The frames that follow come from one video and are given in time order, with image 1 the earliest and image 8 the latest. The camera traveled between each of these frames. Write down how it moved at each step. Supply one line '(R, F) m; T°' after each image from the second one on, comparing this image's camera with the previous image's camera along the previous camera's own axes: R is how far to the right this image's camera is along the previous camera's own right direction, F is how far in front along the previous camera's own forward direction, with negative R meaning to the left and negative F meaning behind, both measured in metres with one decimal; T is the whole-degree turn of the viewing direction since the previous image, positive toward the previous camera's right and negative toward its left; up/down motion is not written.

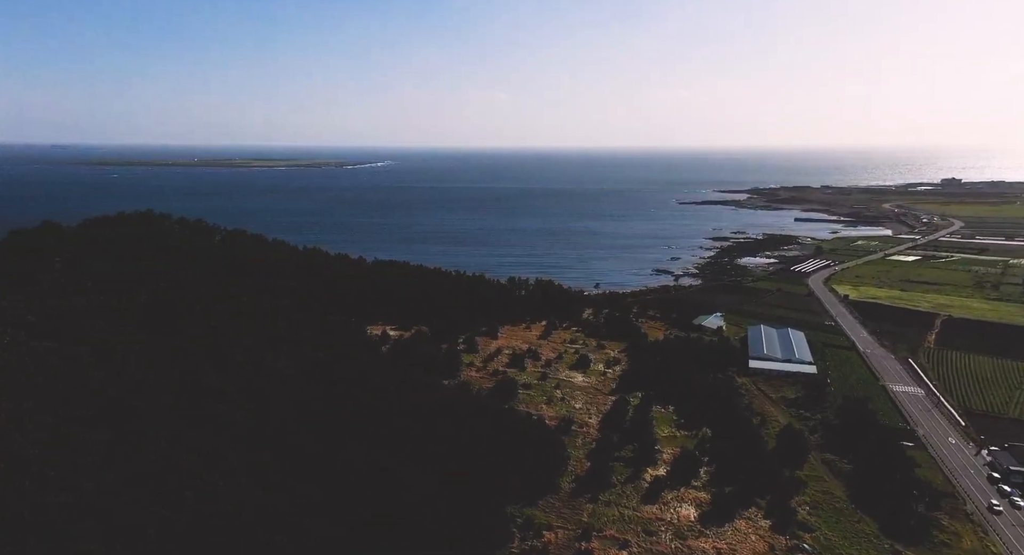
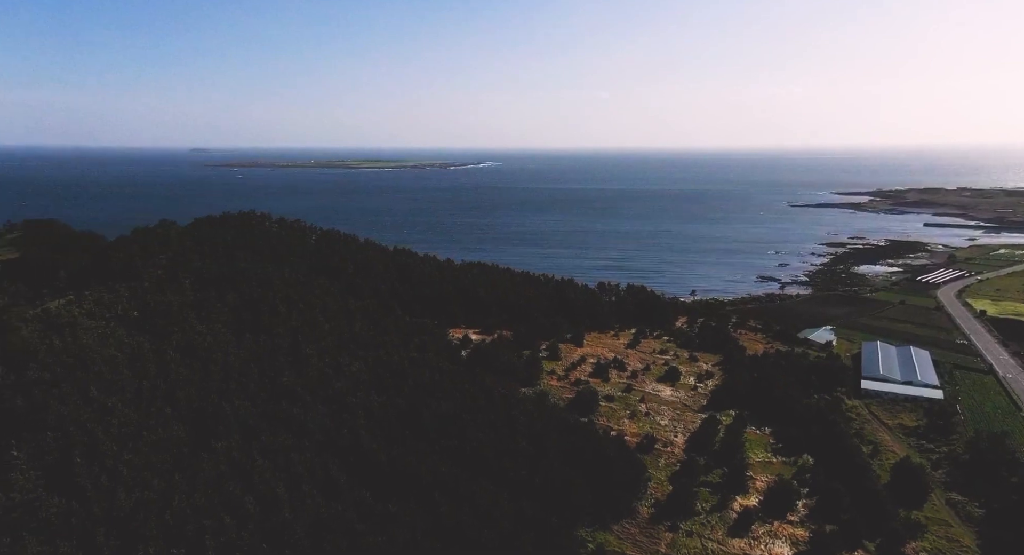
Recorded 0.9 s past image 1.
(+1.1, +1.5) m; -9°
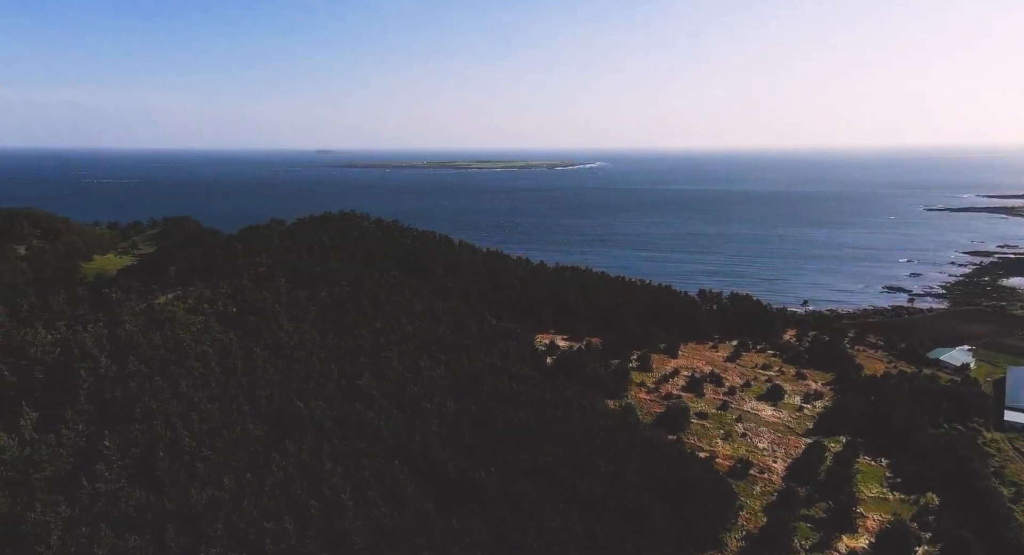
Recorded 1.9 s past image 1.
(+1.3, +1.3) m; -10°
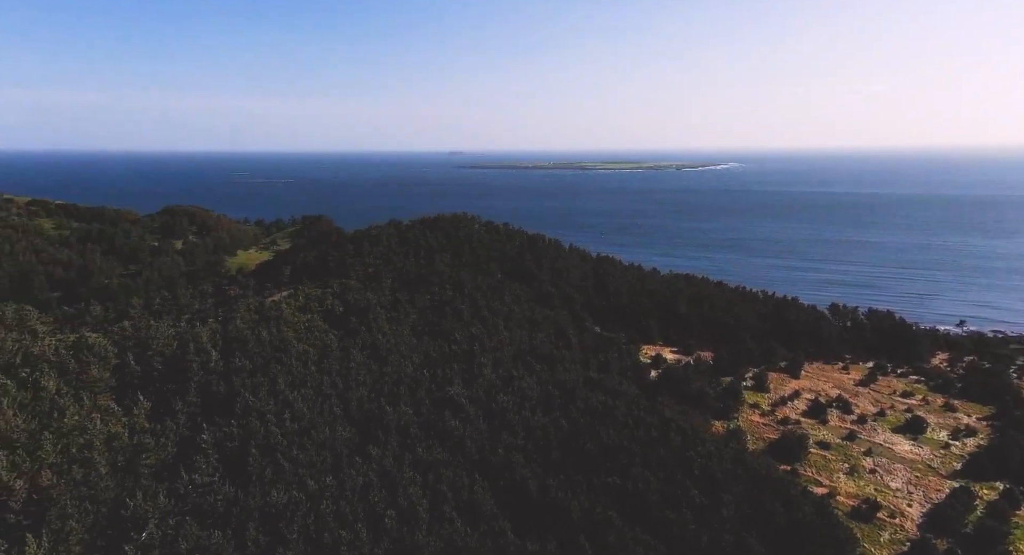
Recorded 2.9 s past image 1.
(+1.4, +1.3) m; -11°
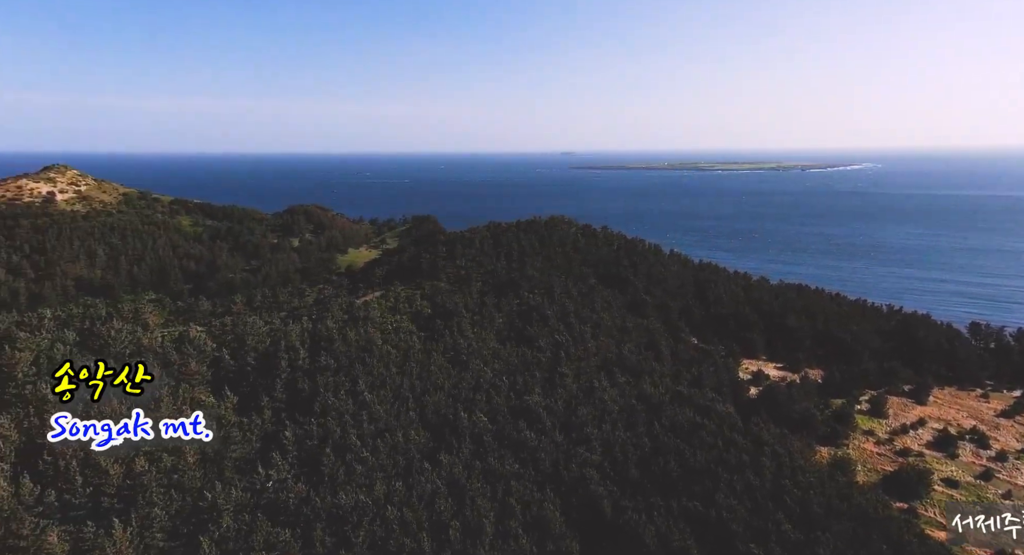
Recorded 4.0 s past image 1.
(+1.2, +1.0) m; -10°
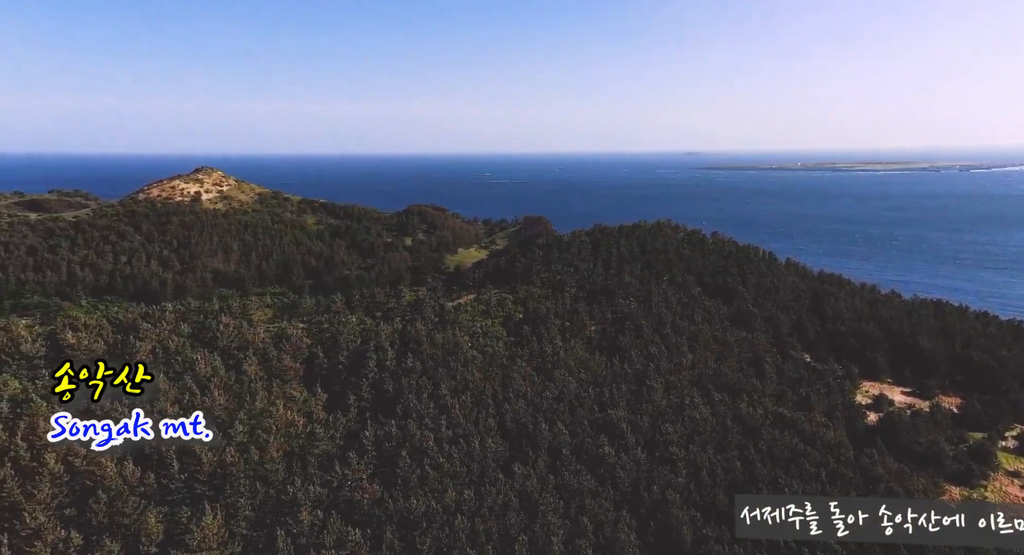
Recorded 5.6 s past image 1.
(+1.3, +0.9) m; -10°
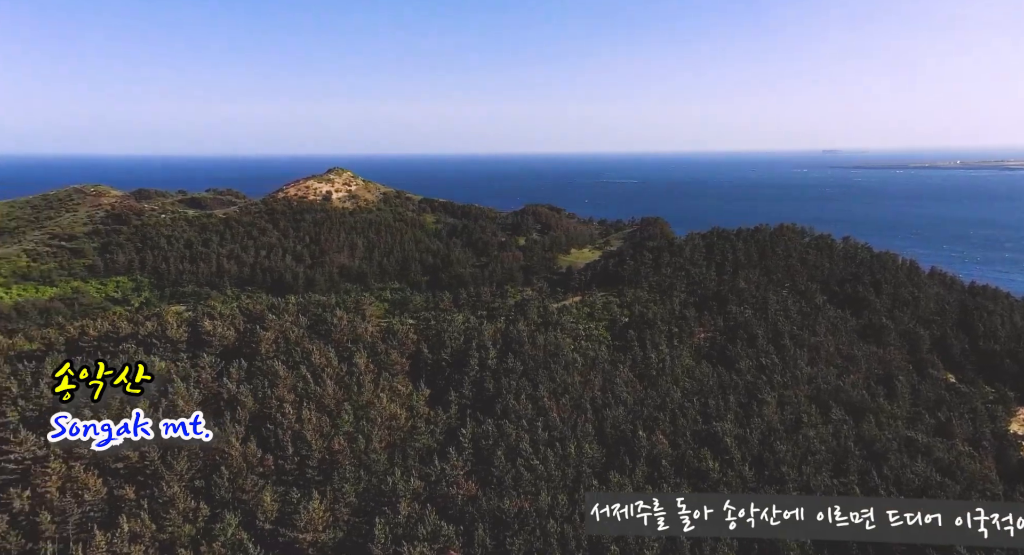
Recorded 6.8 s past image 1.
(+0.6, +0.2) m; -10°
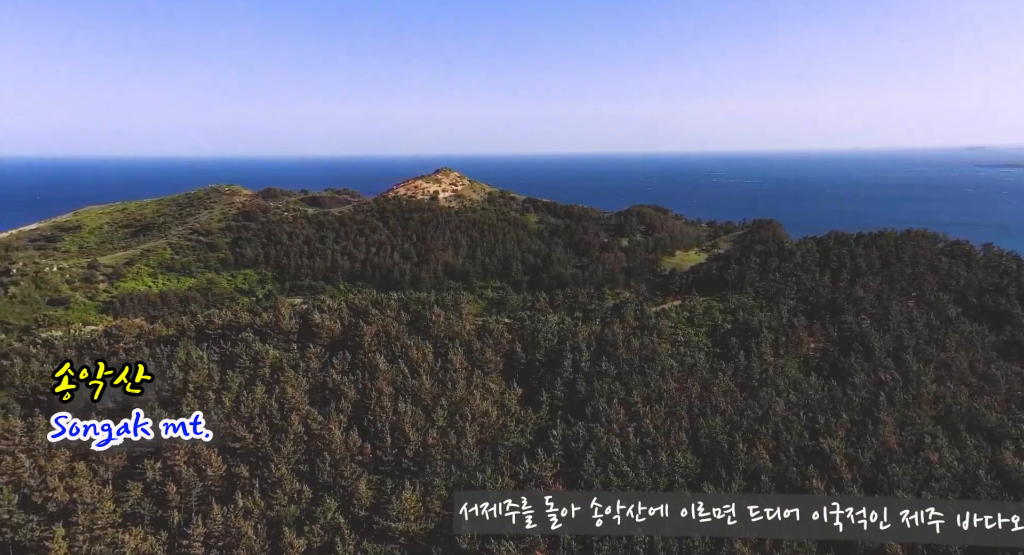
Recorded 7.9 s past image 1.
(+0.3, +0.2) m; -9°
